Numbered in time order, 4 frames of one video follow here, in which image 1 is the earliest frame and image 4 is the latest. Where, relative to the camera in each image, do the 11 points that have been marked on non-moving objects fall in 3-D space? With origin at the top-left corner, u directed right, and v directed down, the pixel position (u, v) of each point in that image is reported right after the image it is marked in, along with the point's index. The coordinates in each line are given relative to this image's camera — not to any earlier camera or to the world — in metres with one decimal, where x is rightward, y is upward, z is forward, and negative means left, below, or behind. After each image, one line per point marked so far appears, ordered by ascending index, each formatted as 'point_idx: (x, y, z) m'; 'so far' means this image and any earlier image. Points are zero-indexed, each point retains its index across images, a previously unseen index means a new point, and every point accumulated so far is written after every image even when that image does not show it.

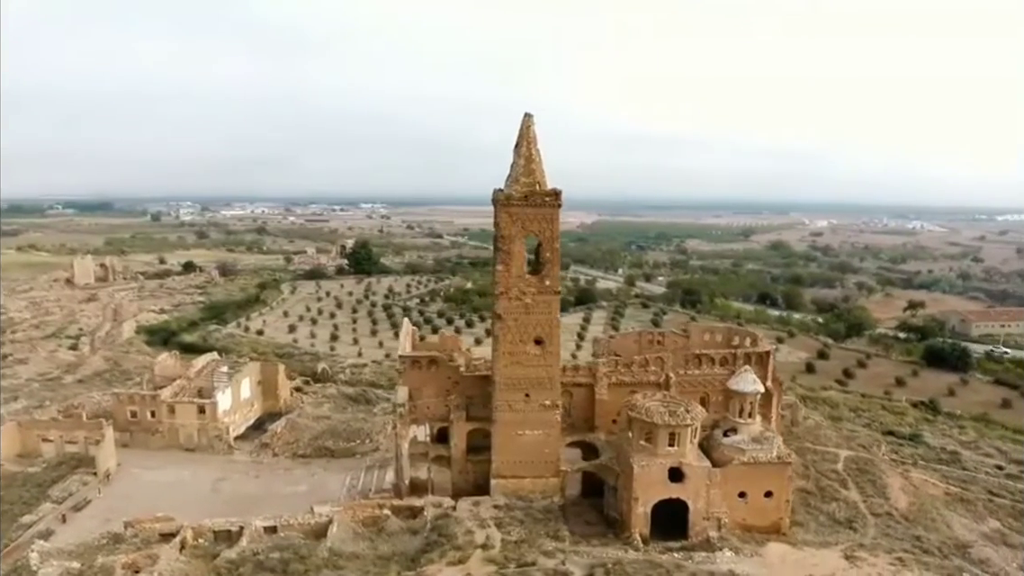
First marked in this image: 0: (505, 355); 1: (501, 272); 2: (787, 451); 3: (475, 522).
0: (-0.2, -1.8, +18.8) m
1: (-0.3, +0.5, +18.5) m
2: (+7.3, -4.3, +17.9) m
3: (-1.0, -6.2, +18.0) m
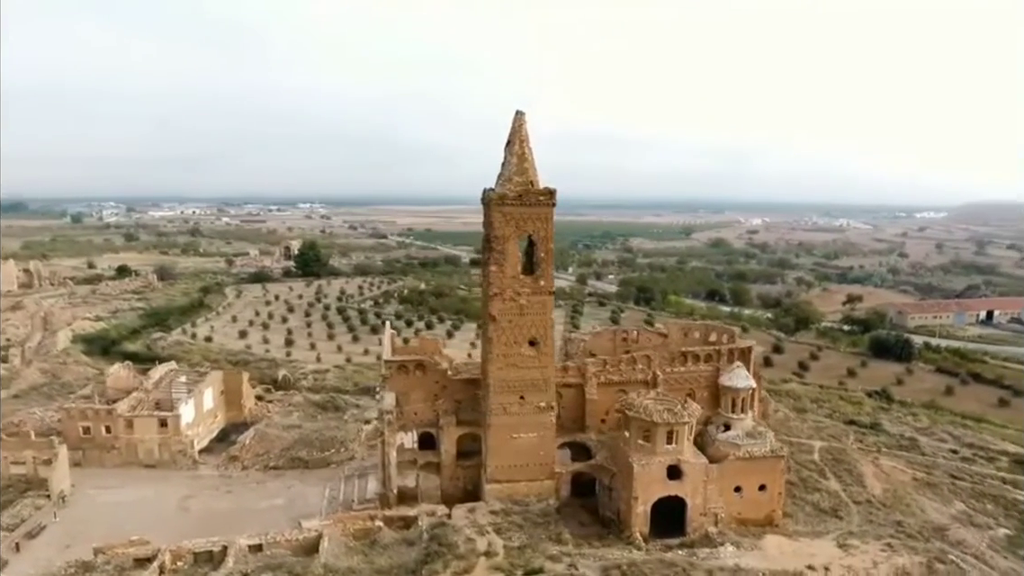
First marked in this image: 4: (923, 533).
0: (-0.4, -1.9, +18.5) m
1: (-0.4, +0.4, +18.2) m
2: (+7.2, -4.2, +18.4) m
3: (-1.0, -6.2, +17.6) m
4: (+11.1, -6.7, +18.5) m
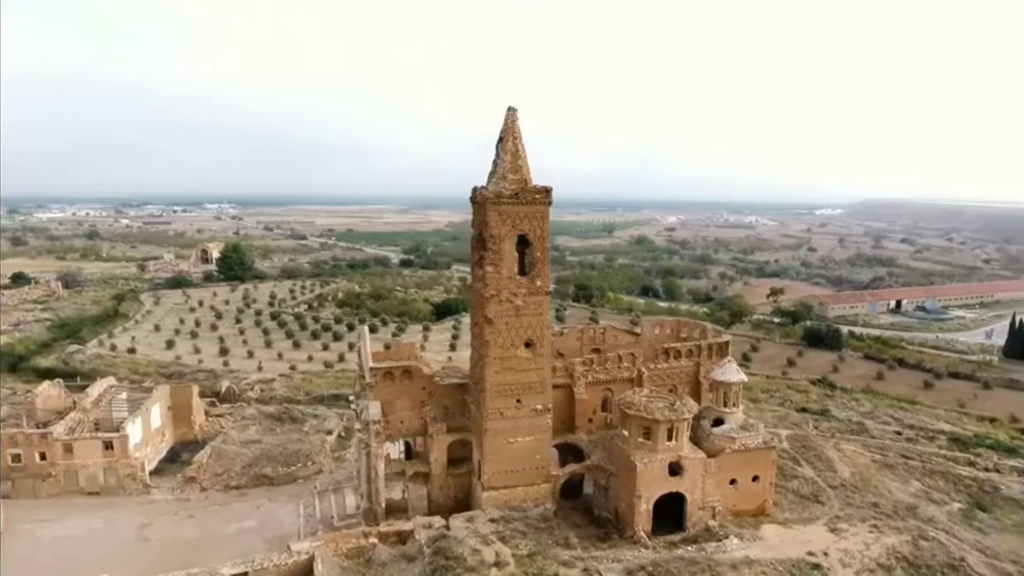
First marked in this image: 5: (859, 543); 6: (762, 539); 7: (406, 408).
0: (-0.4, -1.9, +18.0) m
1: (-0.5, +0.4, +17.7) m
2: (+7.1, -4.1, +18.9) m
3: (-0.9, -6.3, +17.0) m
4: (+11.0, -6.4, +19.5) m
5: (+8.8, -6.5, +17.3) m
6: (+6.3, -6.4, +17.3) m
7: (-3.1, -3.5, +19.7) m
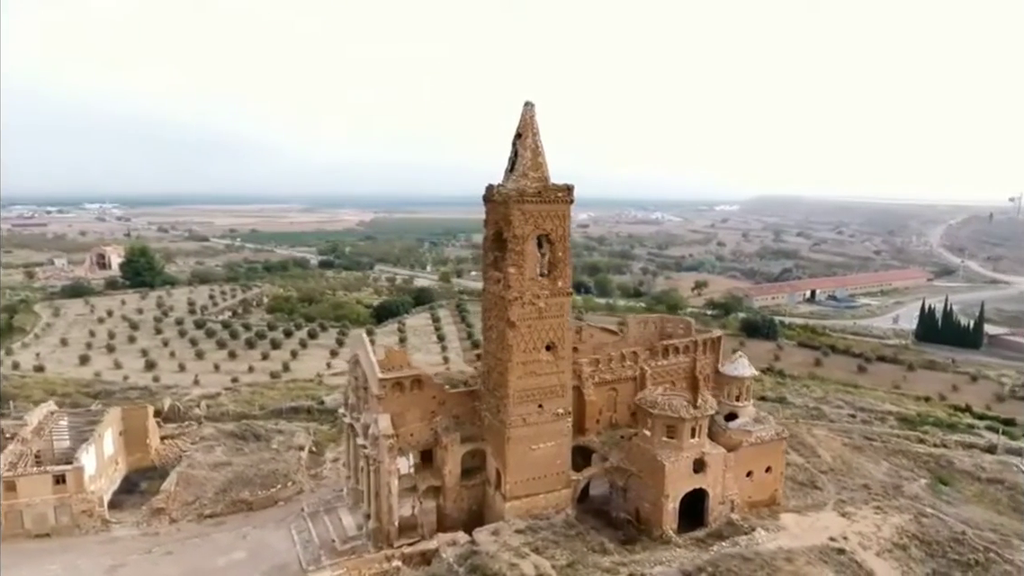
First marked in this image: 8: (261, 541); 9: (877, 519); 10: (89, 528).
0: (+0.2, -2.0, +17.3) m
1: (+0.1, +0.3, +16.9) m
2: (+7.5, -3.9, +19.3) m
3: (0.0, -6.3, +16.3) m
4: (+11.3, -6.2, +20.6) m
5: (+9.5, -6.3, +18.1) m
6: (+7.0, -6.3, +17.7) m
7: (-2.7, -3.6, +18.6) m
8: (-7.0, -7.1, +19.1) m
9: (+9.9, -6.2, +18.5) m
10: (-12.0, -6.8, +19.3) m
